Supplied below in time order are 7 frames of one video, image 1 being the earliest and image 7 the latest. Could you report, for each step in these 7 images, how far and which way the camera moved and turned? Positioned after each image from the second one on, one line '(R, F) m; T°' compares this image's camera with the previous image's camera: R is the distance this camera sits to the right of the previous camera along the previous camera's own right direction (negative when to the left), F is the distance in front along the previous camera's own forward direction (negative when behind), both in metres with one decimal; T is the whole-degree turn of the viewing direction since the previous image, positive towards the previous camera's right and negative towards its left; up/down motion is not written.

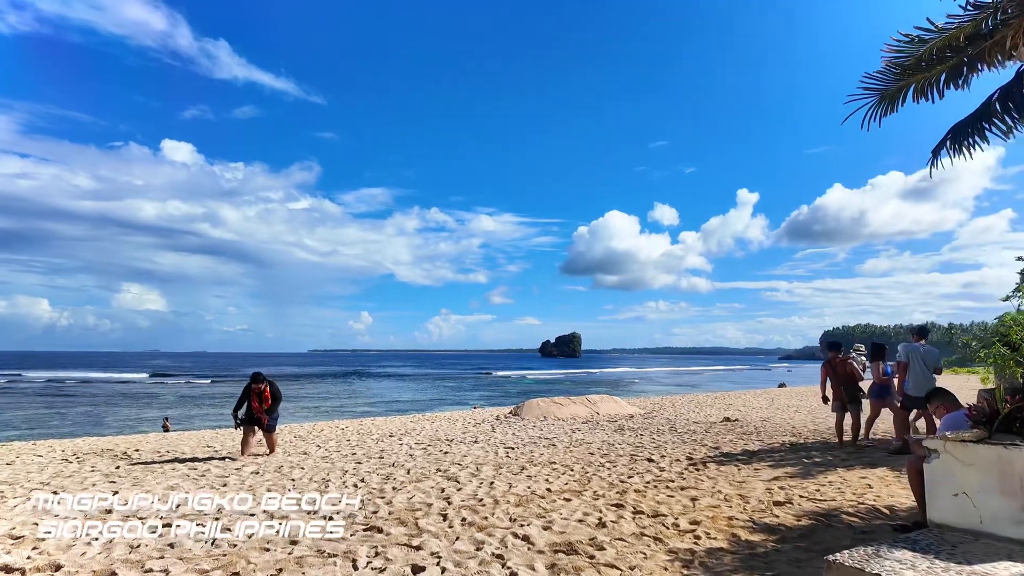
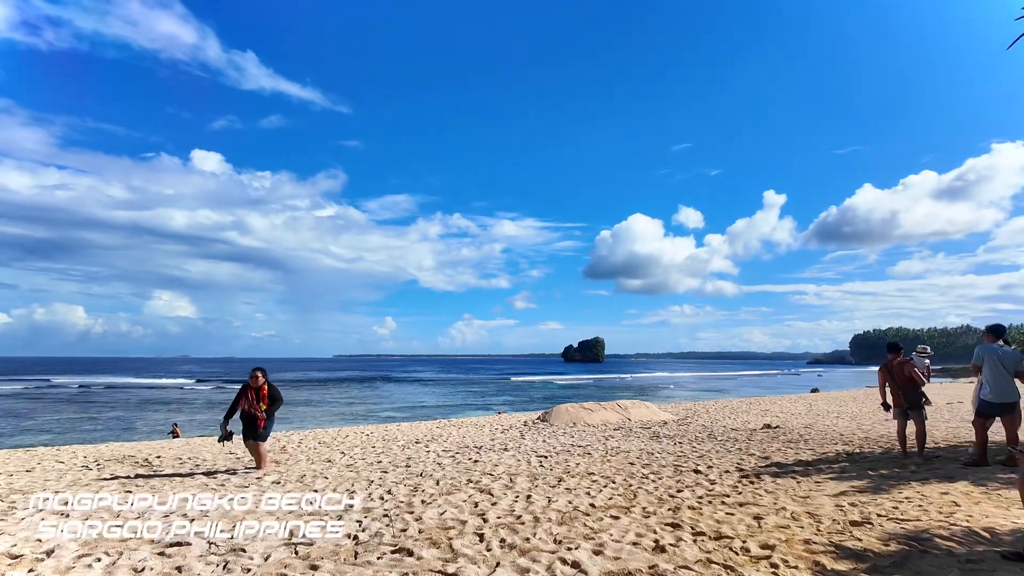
(-0.2, +0.5) m; -2°
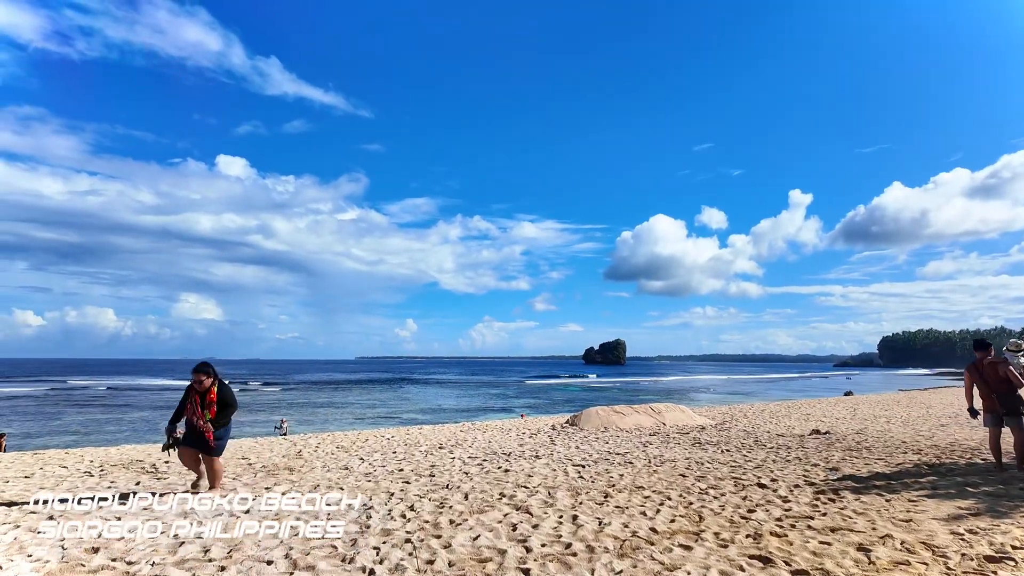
(-0.2, +0.9) m; -2°
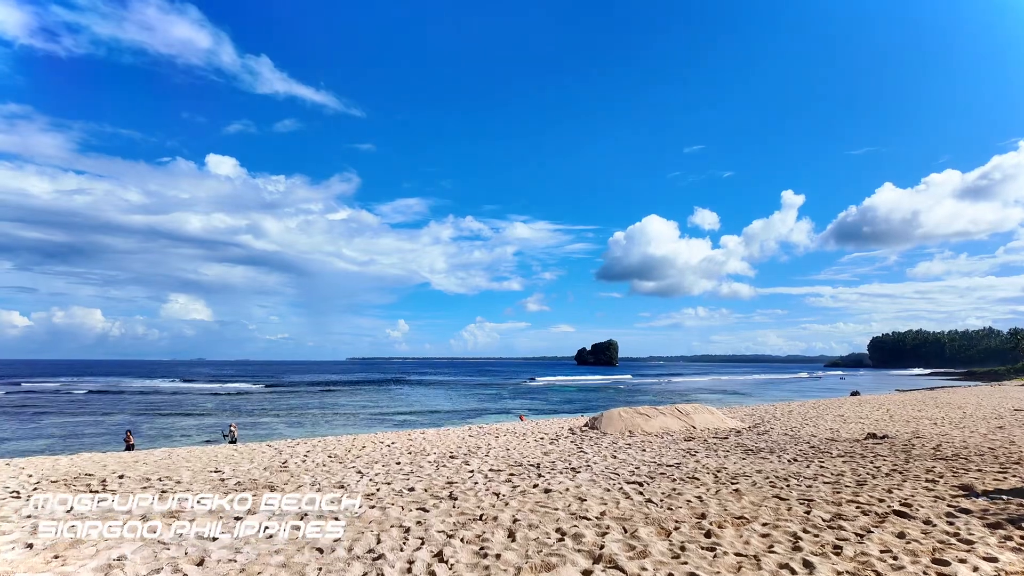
(-0.6, +1.8) m; +1°
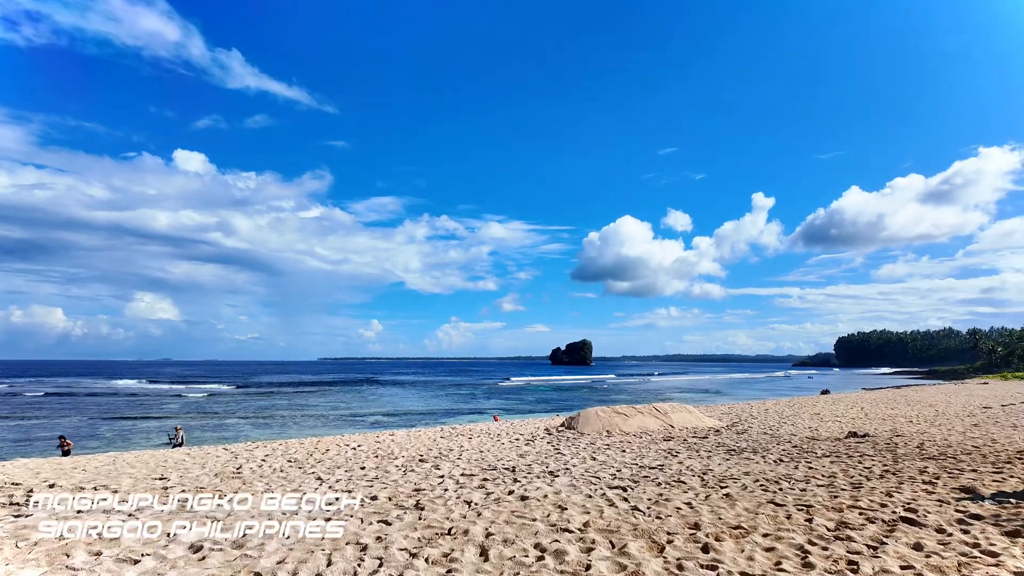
(0.0, +0.6) m; +3°
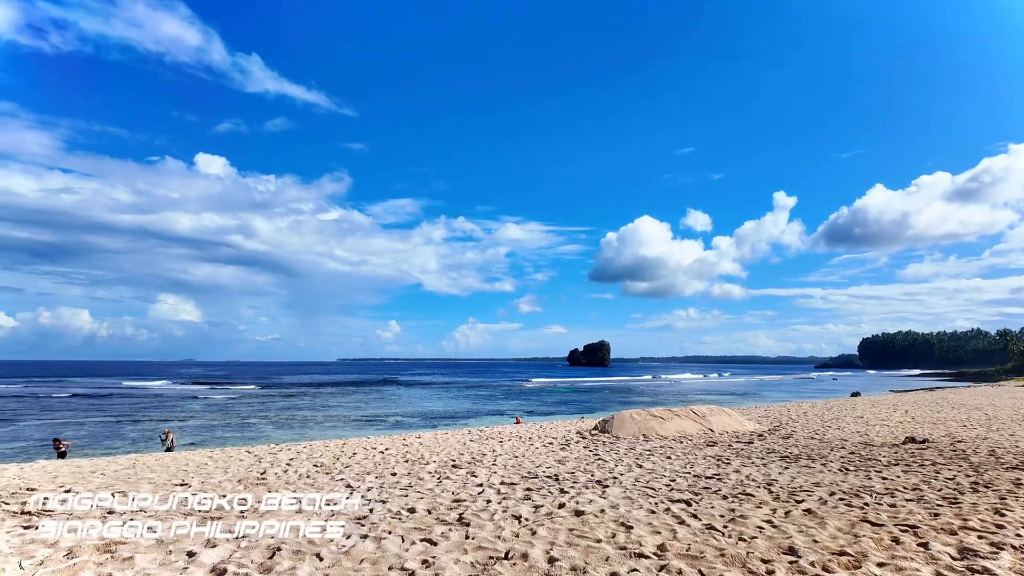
(-0.4, +0.6) m; -2°
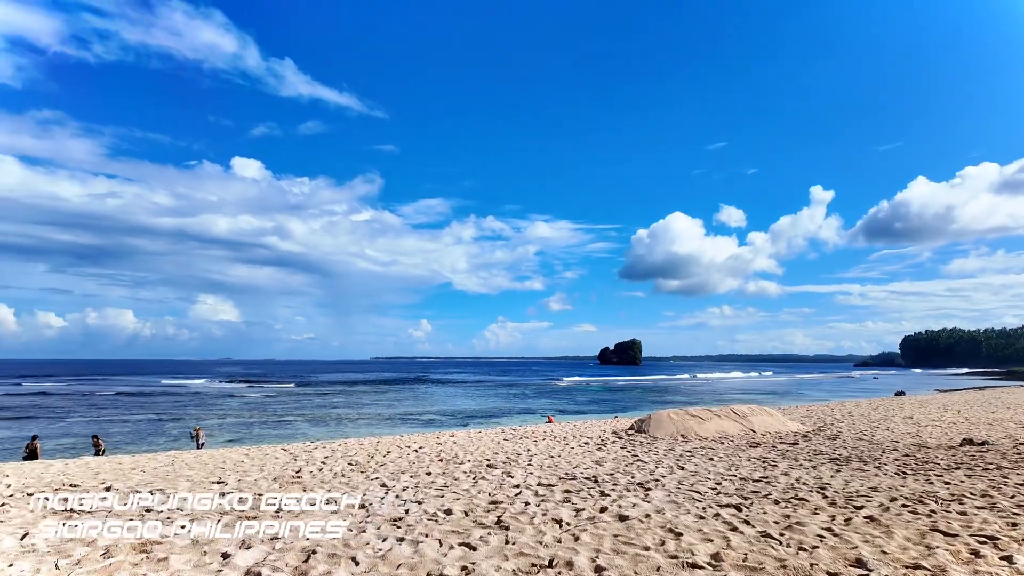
(-0.1, +0.2) m; -3°
